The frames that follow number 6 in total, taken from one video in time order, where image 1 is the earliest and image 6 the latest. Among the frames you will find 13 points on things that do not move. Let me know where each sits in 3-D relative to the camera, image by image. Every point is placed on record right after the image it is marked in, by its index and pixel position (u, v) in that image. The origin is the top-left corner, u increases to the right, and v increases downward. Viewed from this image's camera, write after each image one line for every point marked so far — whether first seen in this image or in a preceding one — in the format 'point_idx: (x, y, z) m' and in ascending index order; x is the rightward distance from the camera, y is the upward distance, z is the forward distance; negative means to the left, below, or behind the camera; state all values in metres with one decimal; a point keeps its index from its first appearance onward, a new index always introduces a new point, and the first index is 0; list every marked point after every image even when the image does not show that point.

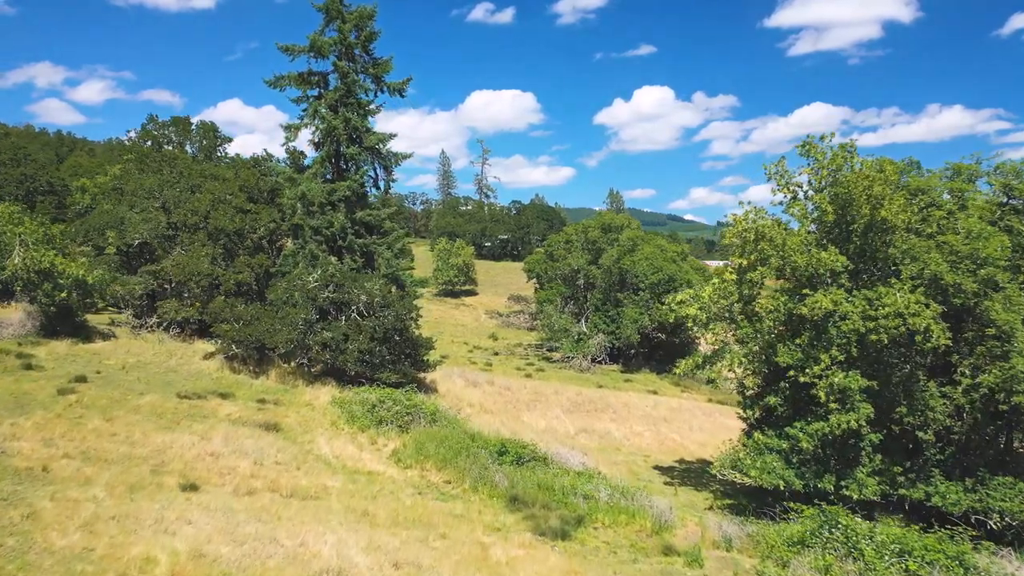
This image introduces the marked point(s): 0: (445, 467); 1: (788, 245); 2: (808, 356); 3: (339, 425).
0: (-1.3, -3.5, +16.0) m
1: (+5.4, +0.8, +16.0) m
2: (+5.6, -1.3, +15.6) m
3: (-4.0, -3.1, +18.8) m
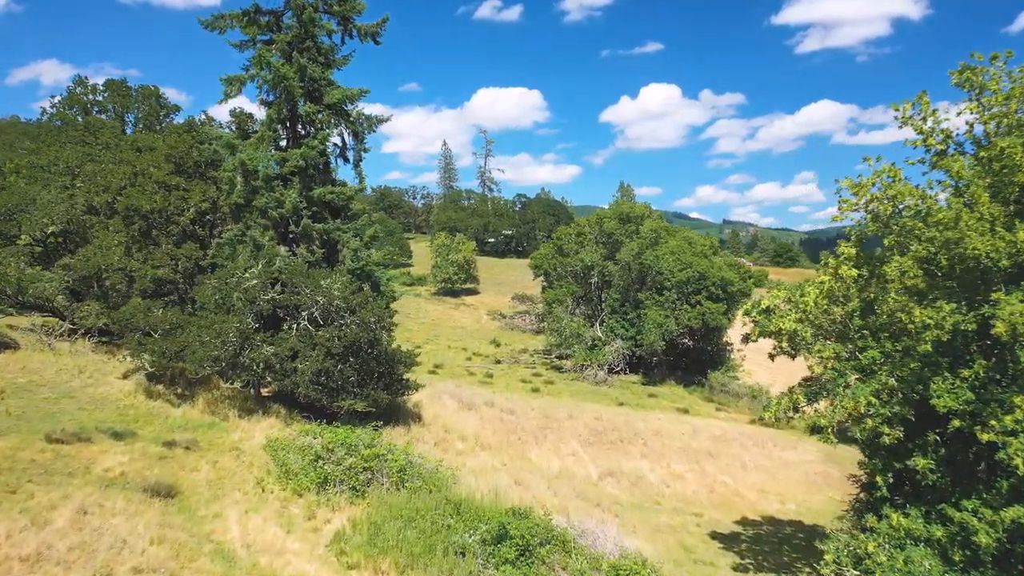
0: (-1.3, -3.5, +10.2) m
1: (+5.4, +0.8, +10.2) m
2: (+5.7, -1.3, +9.8) m
3: (-3.9, -3.1, +13.1) m
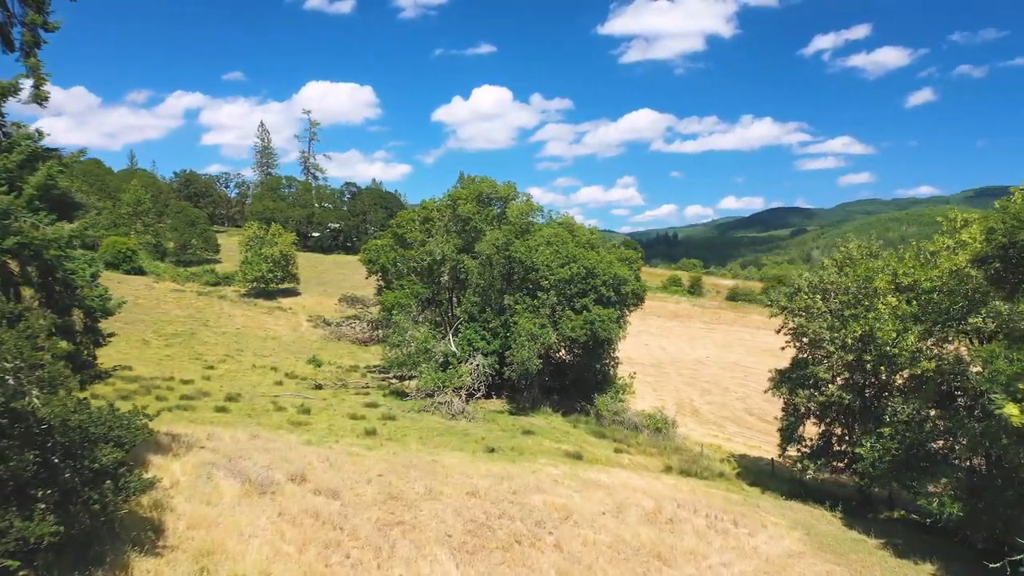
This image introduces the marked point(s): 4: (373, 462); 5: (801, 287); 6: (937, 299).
0: (-1.6, -3.6, +0.7) m
1: (+5.0, +0.8, +2.1) m
2: (+5.3, -1.4, +1.8) m
3: (-4.7, -3.2, +3.0) m
4: (-3.2, -4.0, +18.9) m
5: (+7.0, 0.0, +19.9) m
6: (+8.6, -0.2, +16.7) m
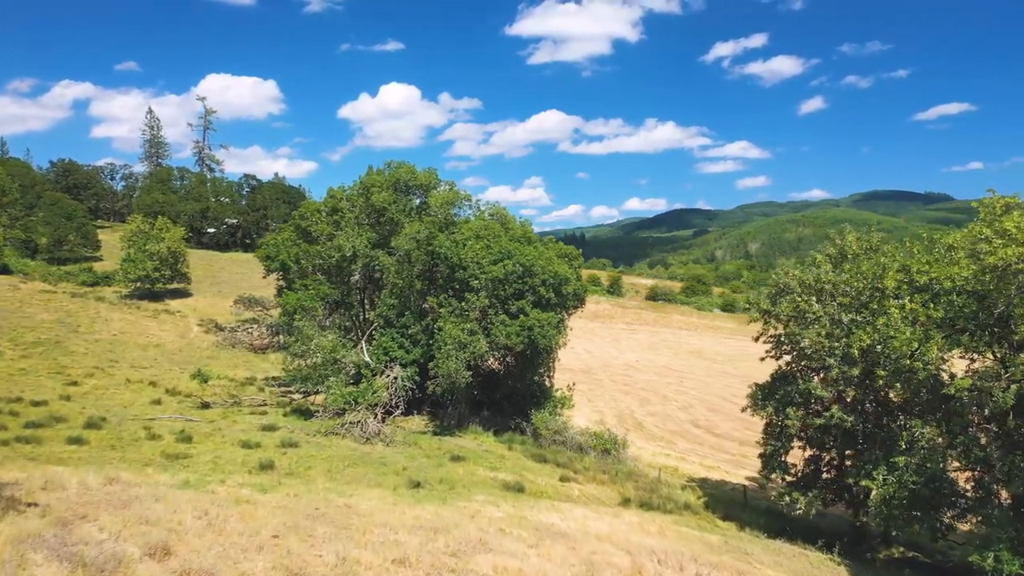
0: (-0.7, -3.6, -3.2) m
1: (+5.6, +0.8, -1.1) m
2: (+6.0, -1.4, -1.4) m
3: (-4.1, -3.2, -1.3) m
4: (-4.4, -4.0, +14.7) m
5: (+5.6, 0.0, +16.8) m
6: (+7.6, -0.2, +13.8) m
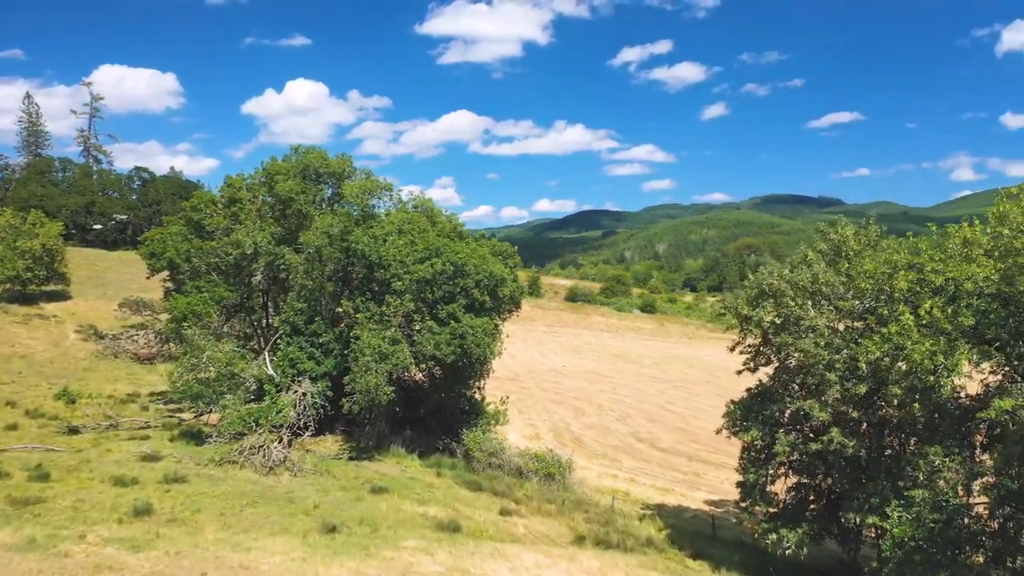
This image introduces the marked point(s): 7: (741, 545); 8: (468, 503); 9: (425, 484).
0: (+0.4, -3.6, -6.1) m
1: (+6.5, +0.7, -3.4) m
2: (+6.9, -1.4, -3.6) m
3: (-3.2, -3.3, -4.6) m
4: (-5.2, -4.1, +11.2) m
5: (+4.6, 0.0, +14.5) m
6: (+6.9, -0.3, +11.6) m
7: (+4.6, -5.1, +16.3) m
8: (-1.0, -4.8, +18.2) m
9: (-2.1, -4.7, +19.5) m
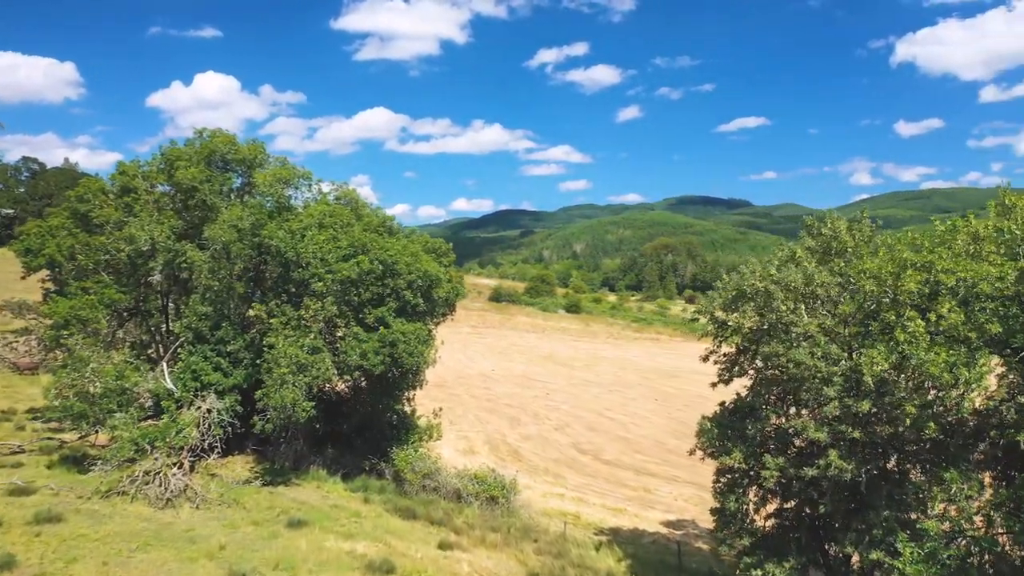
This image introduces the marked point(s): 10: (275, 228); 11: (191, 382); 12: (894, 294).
0: (+1.7, -3.7, -8.2) m
1: (+7.5, +0.7, -4.8) m
2: (+7.9, -1.4, -5.0) m
3: (-2.1, -3.3, -7.0) m
4: (-5.6, -4.1, +8.6) m
5: (+3.7, 0.0, +12.7) m
6: (+6.3, -0.3, +10.2) m
7: (+3.6, -5.1, +14.5) m
8: (-2.2, -4.8, +15.9) m
9: (-3.3, -4.7, +17.0) m
10: (-5.6, +1.4, +19.4) m
11: (-7.6, -2.2, +19.5) m
12: (+5.3, -0.1, +11.4) m
